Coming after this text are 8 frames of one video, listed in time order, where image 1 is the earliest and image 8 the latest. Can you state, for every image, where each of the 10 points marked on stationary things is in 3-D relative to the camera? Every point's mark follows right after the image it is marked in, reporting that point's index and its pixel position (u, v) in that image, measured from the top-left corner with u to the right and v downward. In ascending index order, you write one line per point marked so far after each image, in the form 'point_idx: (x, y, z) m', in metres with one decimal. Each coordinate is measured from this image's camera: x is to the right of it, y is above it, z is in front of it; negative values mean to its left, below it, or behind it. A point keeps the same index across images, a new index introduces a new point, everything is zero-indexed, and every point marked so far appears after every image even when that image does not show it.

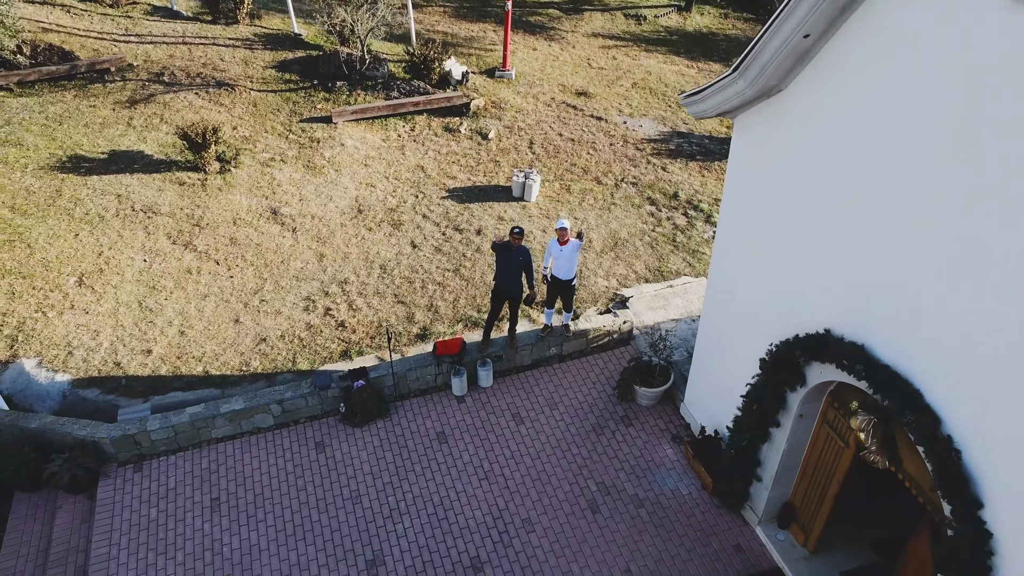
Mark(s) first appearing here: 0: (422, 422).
0: (-1.2, -1.8, +8.4) m
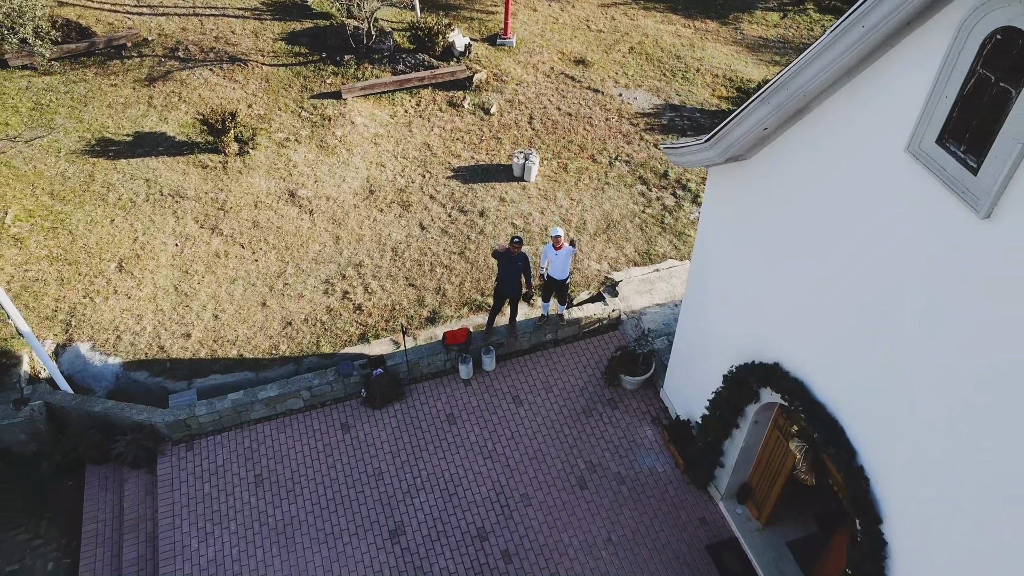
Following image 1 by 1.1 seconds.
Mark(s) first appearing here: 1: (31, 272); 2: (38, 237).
0: (-1.2, -1.8, +9.6) m
1: (-8.2, +0.3, +10.6) m
2: (-8.4, +0.9, +11.0) m
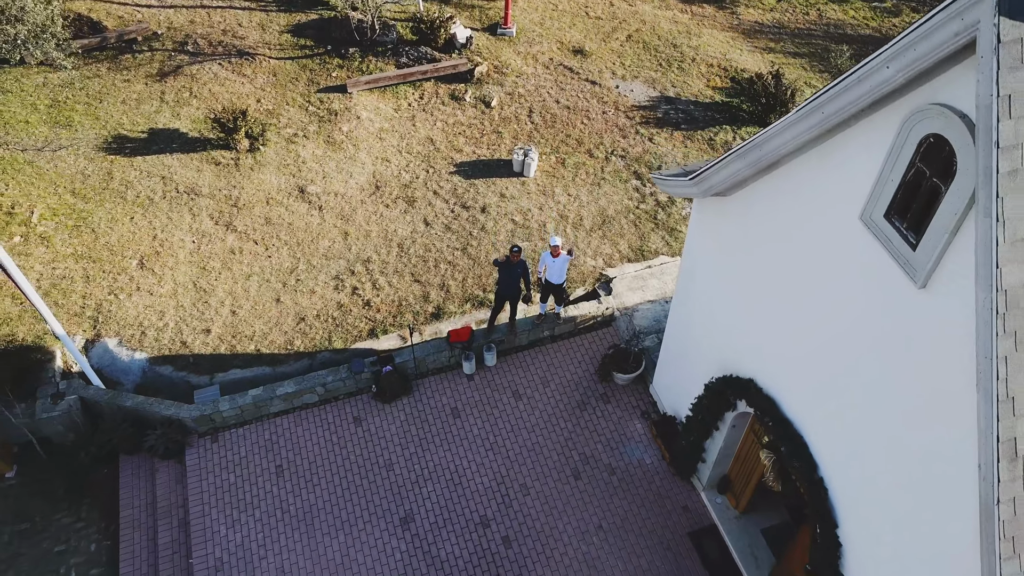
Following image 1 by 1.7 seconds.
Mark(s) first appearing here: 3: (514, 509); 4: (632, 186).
0: (-1.2, -1.8, +10.3) m
1: (-8.2, +0.3, +11.3) m
2: (-8.4, +1.0, +11.6) m
3: (0.0, -3.2, +9.0) m
4: (+2.9, +2.5, +15.1) m
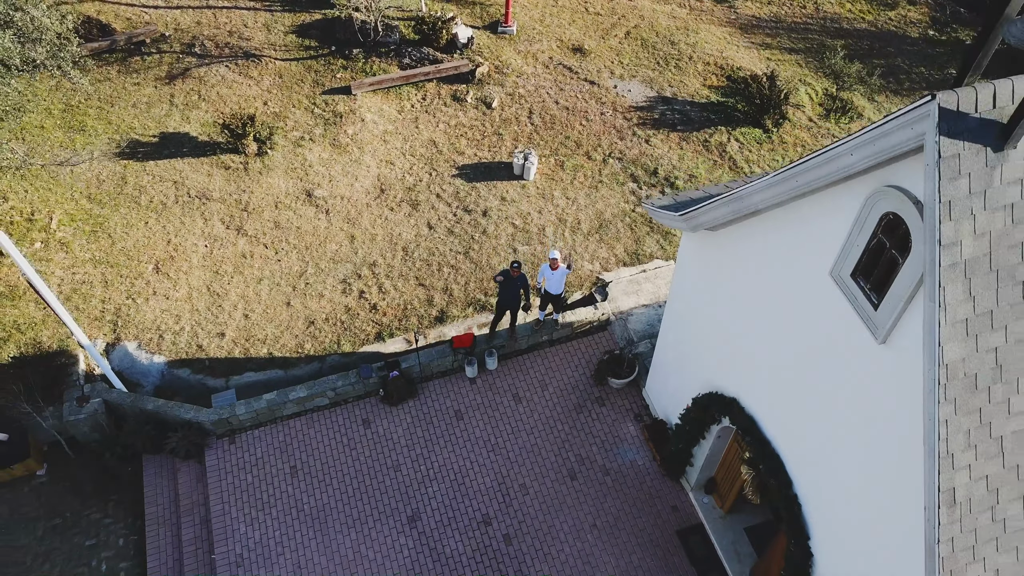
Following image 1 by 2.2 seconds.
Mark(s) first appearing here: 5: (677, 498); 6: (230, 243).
0: (-1.2, -2.0, +10.9) m
1: (-8.2, +0.2, +11.7) m
2: (-8.4, +0.9, +12.1) m
3: (0.0, -3.4, +9.7) m
4: (+2.9, +2.5, +15.5) m
5: (+2.6, -3.3, +9.8) m
6: (-5.8, +0.9, +12.8) m
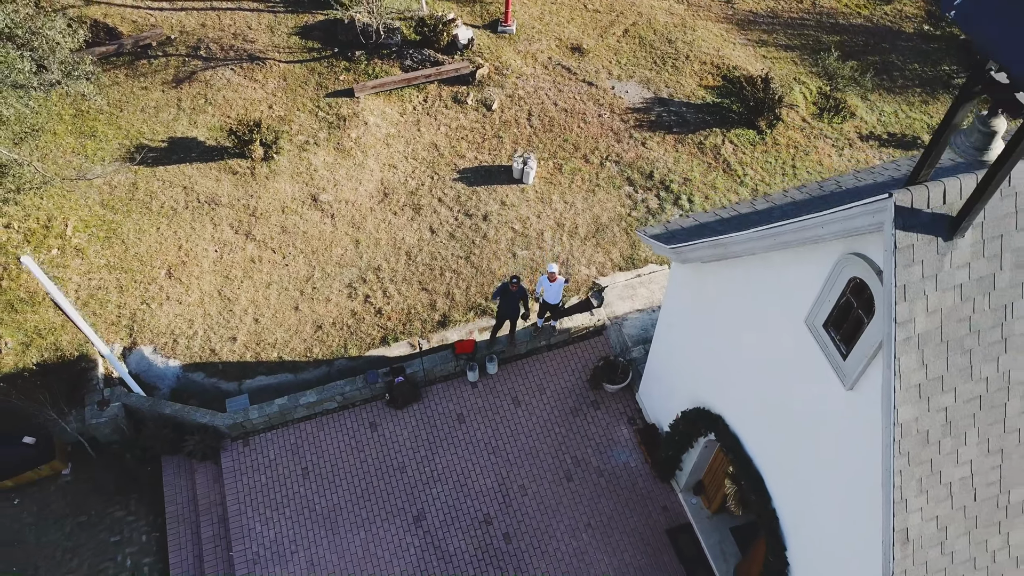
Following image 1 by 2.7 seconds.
0: (-1.2, -2.2, +11.5) m
1: (-8.2, +0.1, +12.2) m
2: (-8.4, +0.8, +12.5) m
3: (0.0, -3.6, +10.3) m
4: (+2.9, +2.4, +15.9) m
5: (+2.6, -3.5, +10.4) m
6: (-5.8, +0.9, +13.2) m
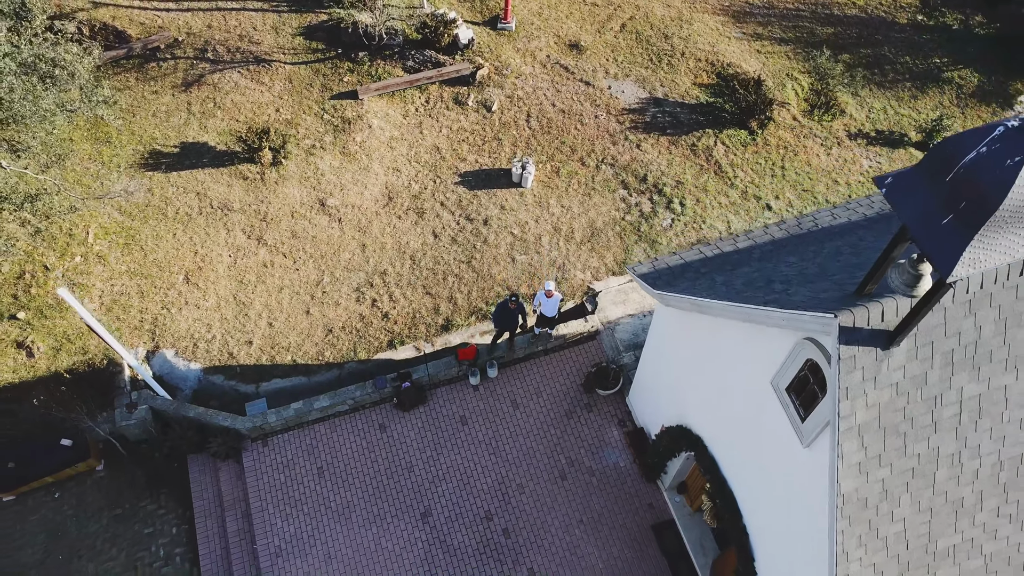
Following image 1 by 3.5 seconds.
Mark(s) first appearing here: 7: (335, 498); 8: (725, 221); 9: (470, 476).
0: (-1.2, -2.4, +12.4) m
1: (-8.2, 0.0, +12.8) m
2: (-8.4, +0.7, +13.1) m
3: (0.0, -3.9, +11.3) m
4: (+2.8, +2.4, +16.6) m
5: (+2.6, -3.8, +11.4) m
6: (-5.8, +0.8, +13.9) m
7: (-3.2, -3.8, +11.3) m
8: (+5.7, +1.8, +16.8) m
9: (-0.8, -3.5, +11.6) m
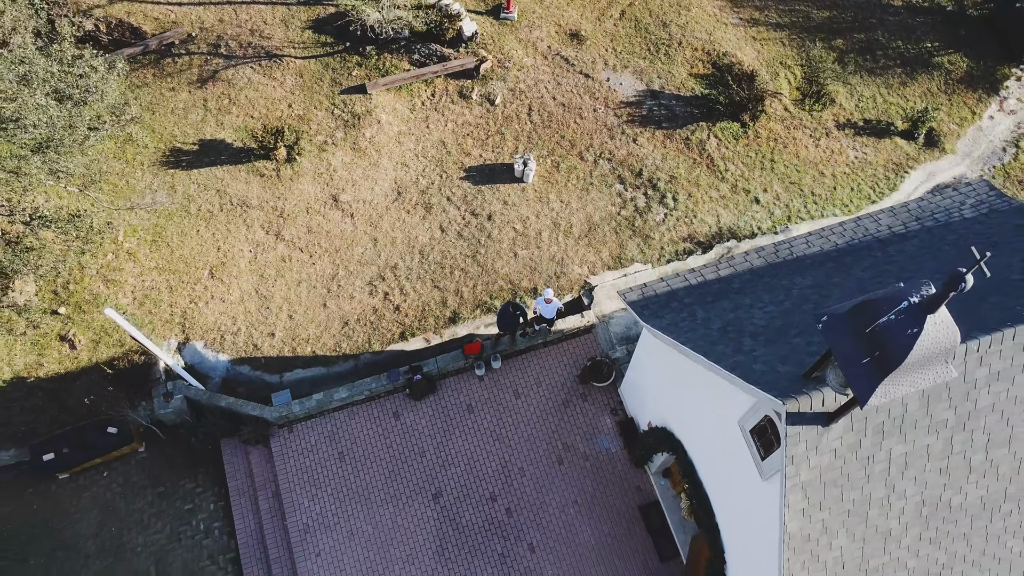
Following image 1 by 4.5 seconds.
0: (-1.2, -2.4, +13.6) m
1: (-8.1, +0.1, +13.8) m
2: (-8.3, +0.9, +14.0) m
3: (0.0, -4.0, +12.7) m
4: (+2.9, +2.7, +17.5) m
5: (+2.6, -3.9, +12.8) m
6: (-5.7, +0.9, +14.8) m
7: (-3.1, -3.8, +12.6) m
8: (+5.8, +2.1, +17.8) m
9: (-0.7, -3.5, +12.9) m
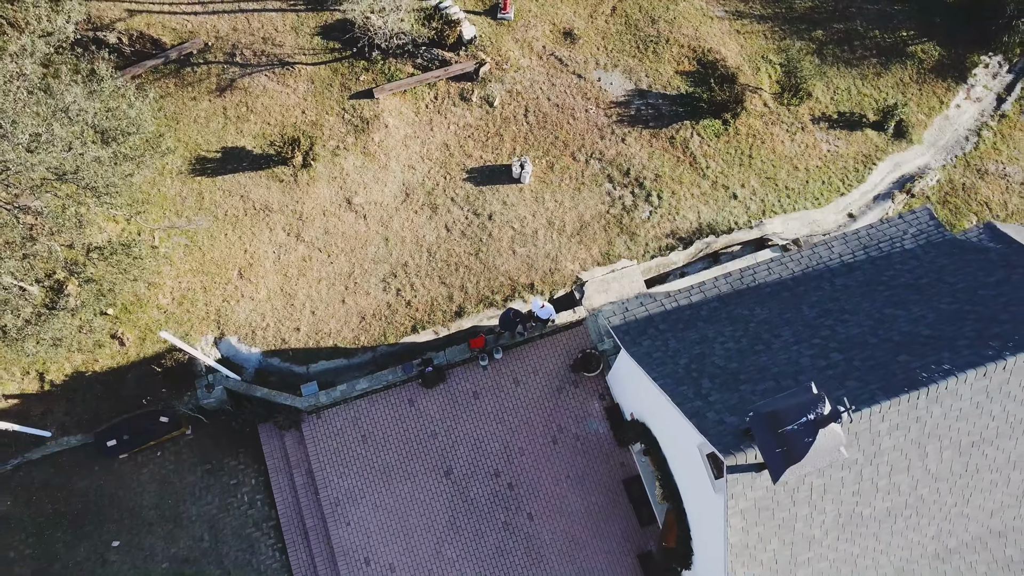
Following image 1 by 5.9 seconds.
0: (-1.2, -2.4, +15.4) m
1: (-8.1, +0.1, +15.3) m
2: (-8.3, +0.9, +15.4) m
3: (+0.1, -4.1, +14.7) m
4: (+2.8, +3.0, +19.0) m
5: (+2.6, -4.0, +14.9) m
6: (-5.7, +1.0, +16.3) m
7: (-3.1, -3.9, +14.5) m
8: (+5.7, +2.3, +19.4) m
9: (-0.7, -3.6, +14.8) m
